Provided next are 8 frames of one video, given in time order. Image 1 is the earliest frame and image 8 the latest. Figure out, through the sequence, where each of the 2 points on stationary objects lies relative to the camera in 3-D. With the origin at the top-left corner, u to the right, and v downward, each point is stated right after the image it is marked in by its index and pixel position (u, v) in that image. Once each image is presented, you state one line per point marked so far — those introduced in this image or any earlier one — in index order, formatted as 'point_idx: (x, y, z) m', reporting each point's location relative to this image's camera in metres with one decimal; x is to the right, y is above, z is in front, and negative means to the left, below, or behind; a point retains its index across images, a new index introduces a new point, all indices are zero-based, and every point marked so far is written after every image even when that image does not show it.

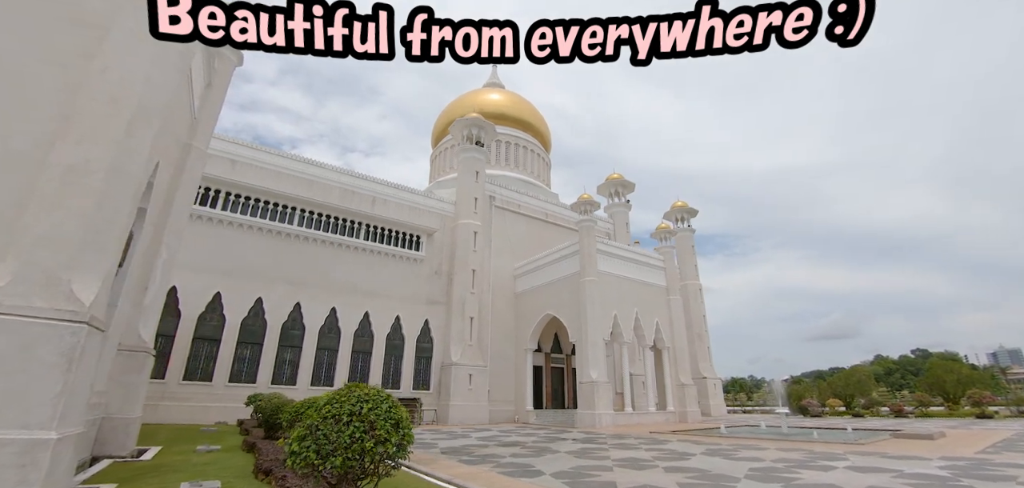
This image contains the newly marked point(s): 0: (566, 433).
0: (+2.1, -7.0, +16.2) m
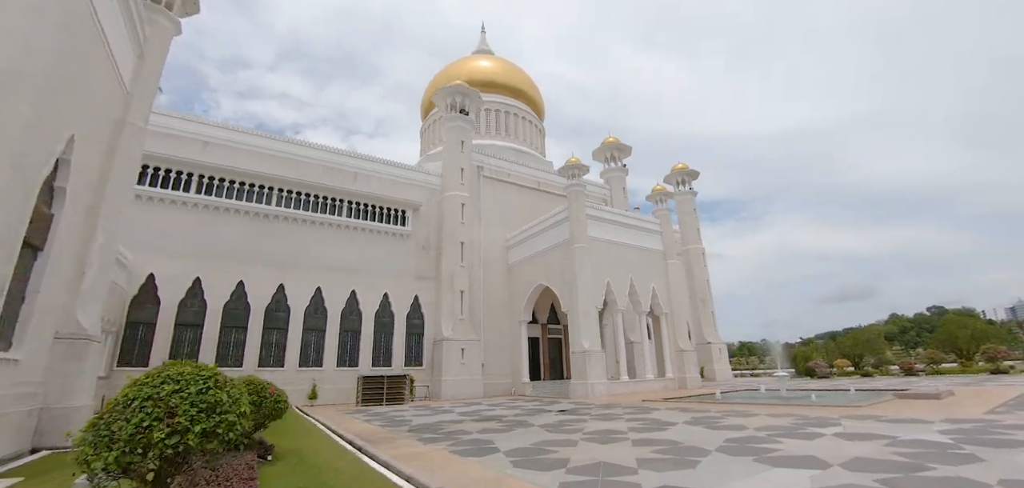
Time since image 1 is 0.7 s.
0: (+1.6, -5.7, +15.6) m
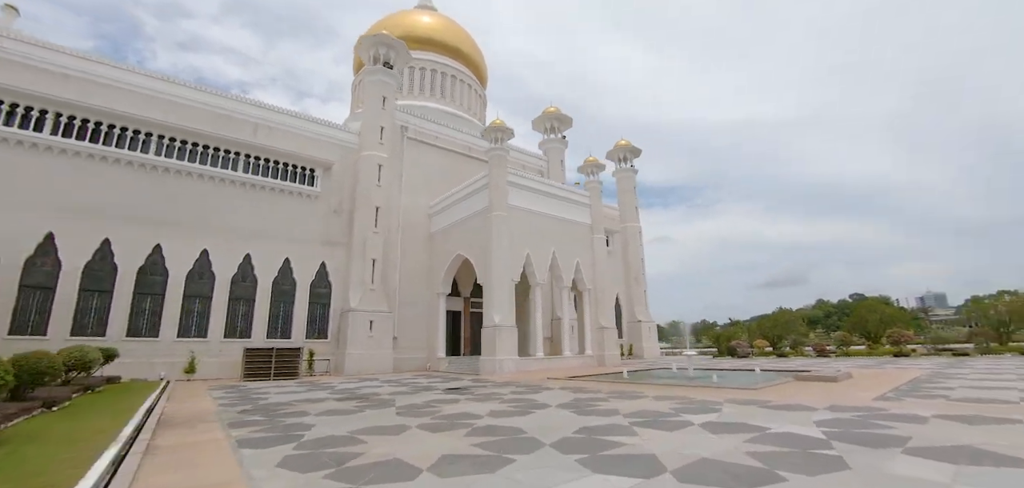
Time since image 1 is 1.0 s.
0: (-1.9, -4.5, +14.3) m
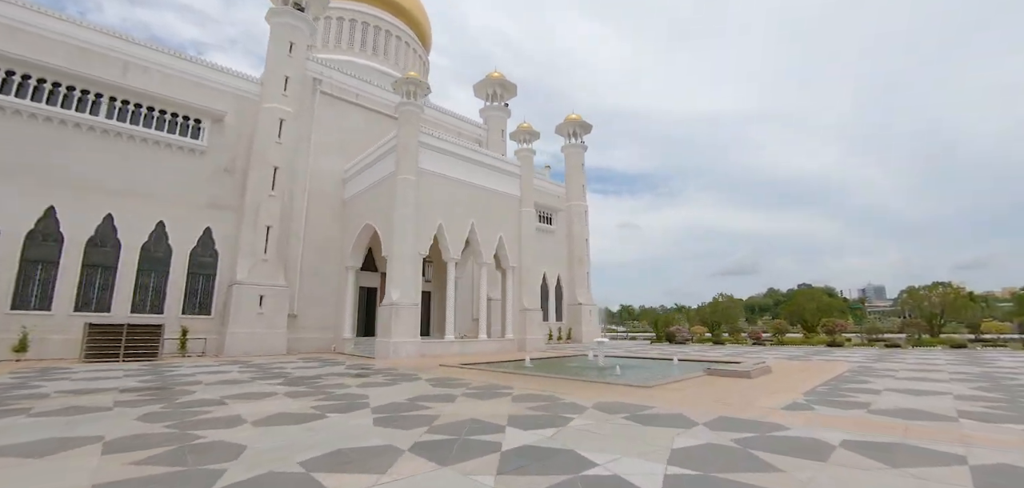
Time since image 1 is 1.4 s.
0: (-5.0, -3.4, +12.1) m
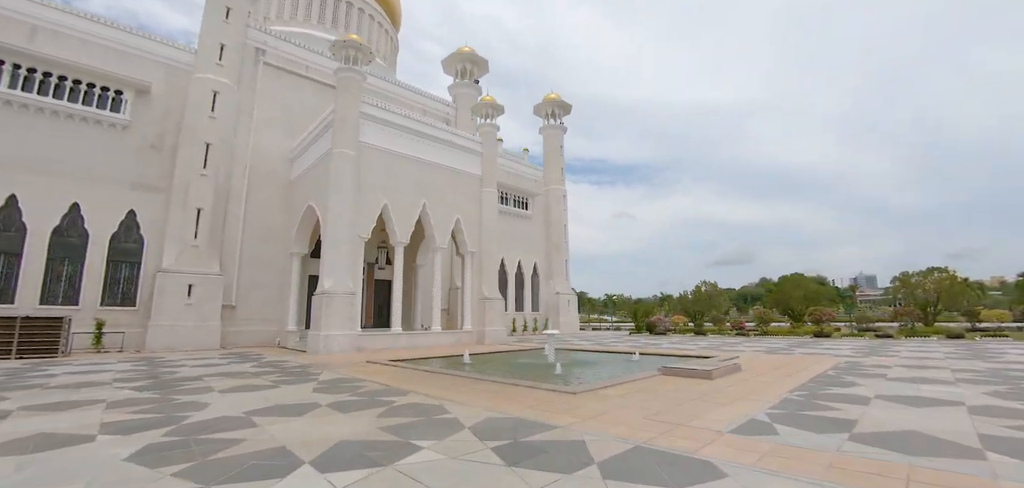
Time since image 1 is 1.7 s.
0: (-6.5, -2.9, +10.5) m
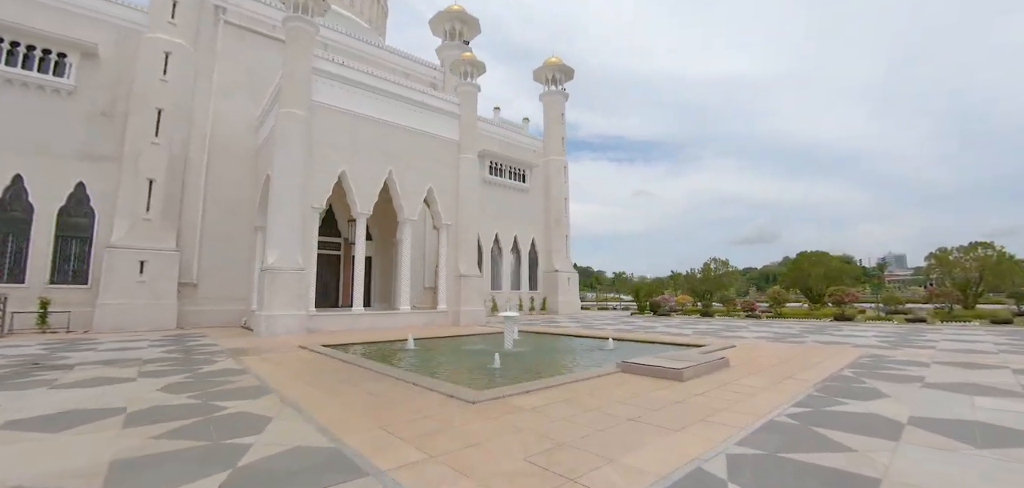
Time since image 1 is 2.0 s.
0: (-7.5, -2.3, +9.2) m
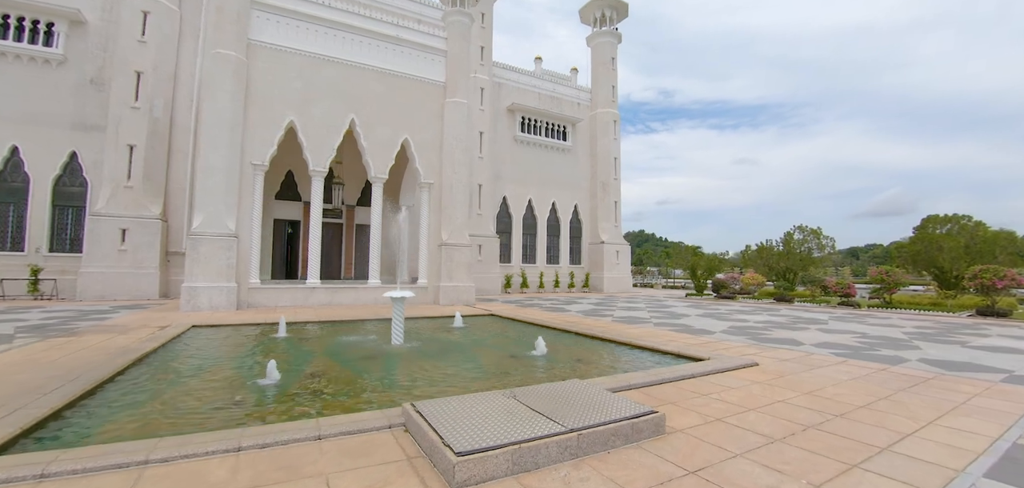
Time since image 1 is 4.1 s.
0: (-8.7, -1.5, +7.9) m
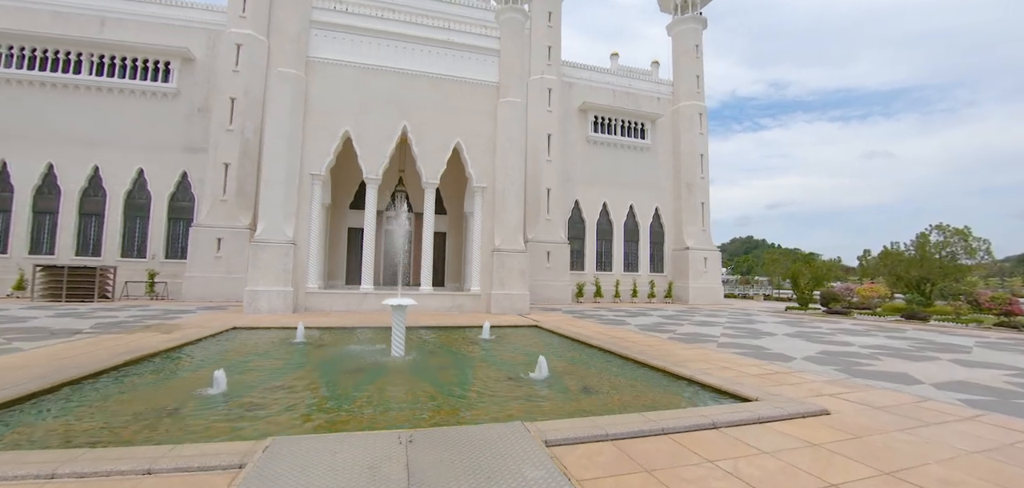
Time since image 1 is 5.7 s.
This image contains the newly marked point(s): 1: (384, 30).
0: (-8.0, -1.6, +8.9) m
1: (-3.5, +6.1, +11.9) m
